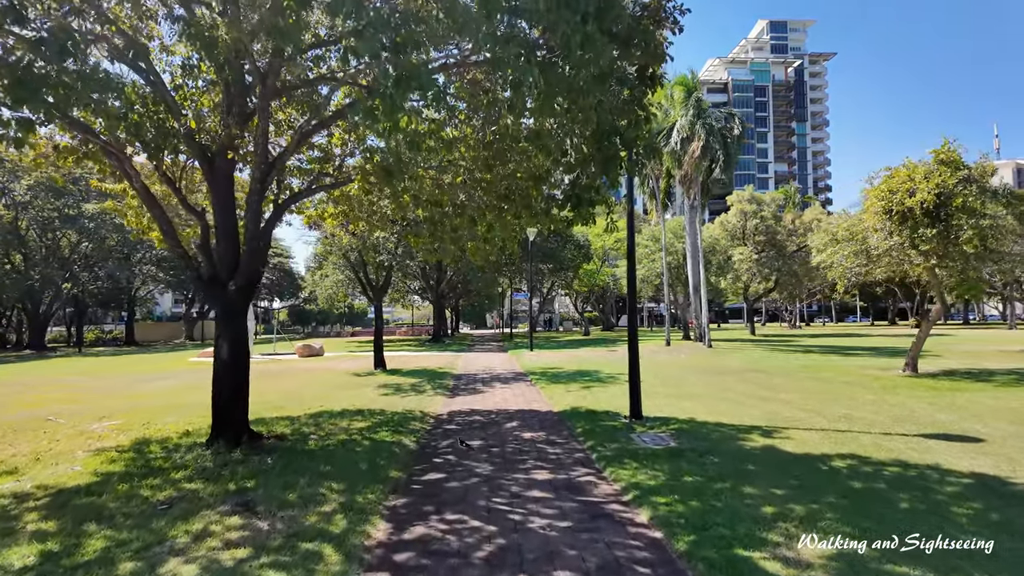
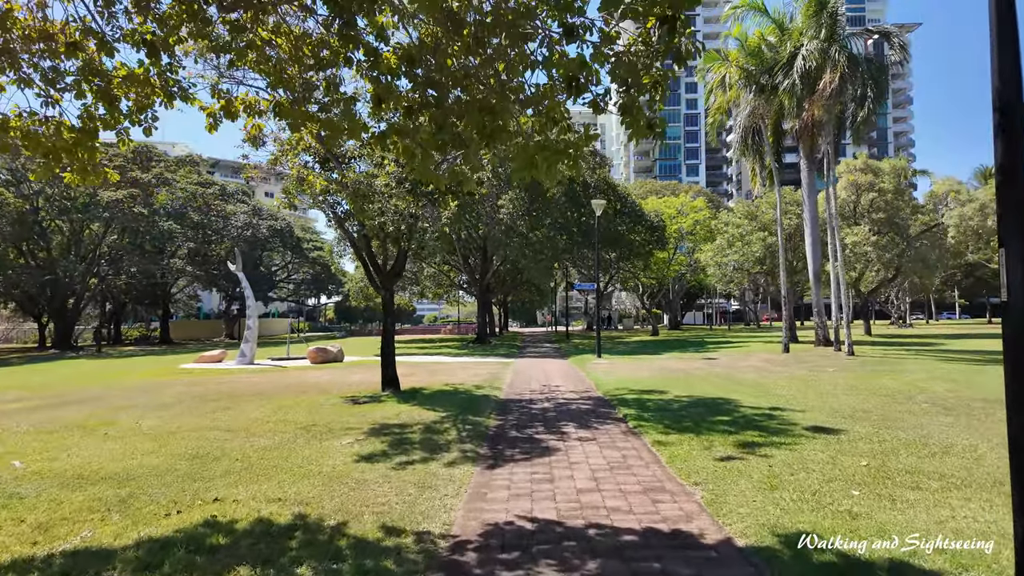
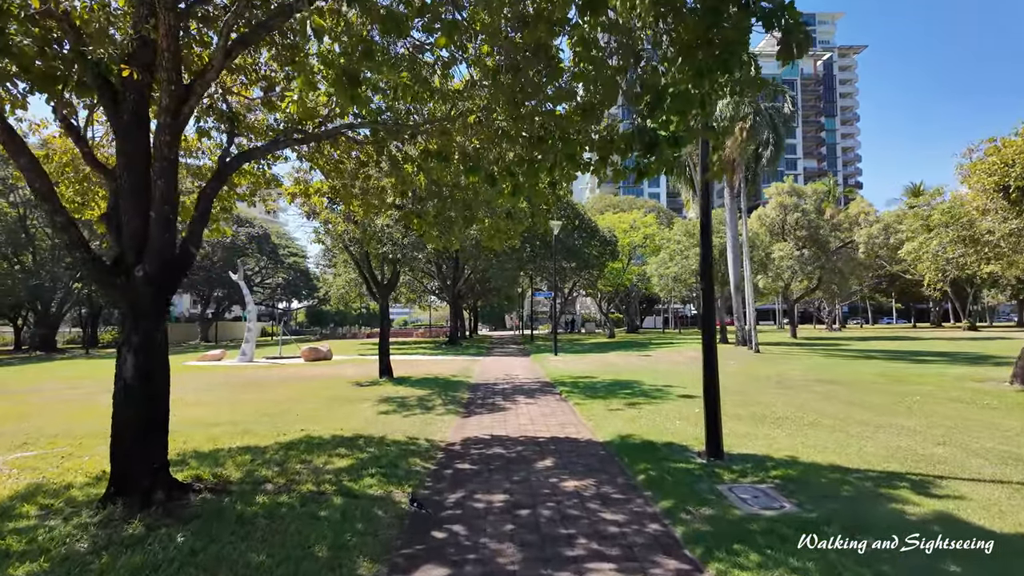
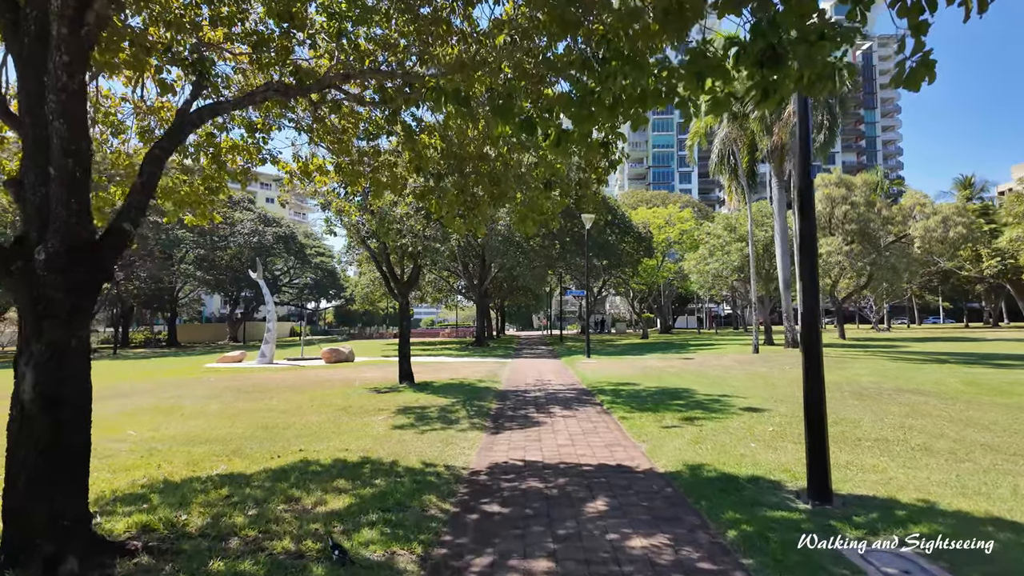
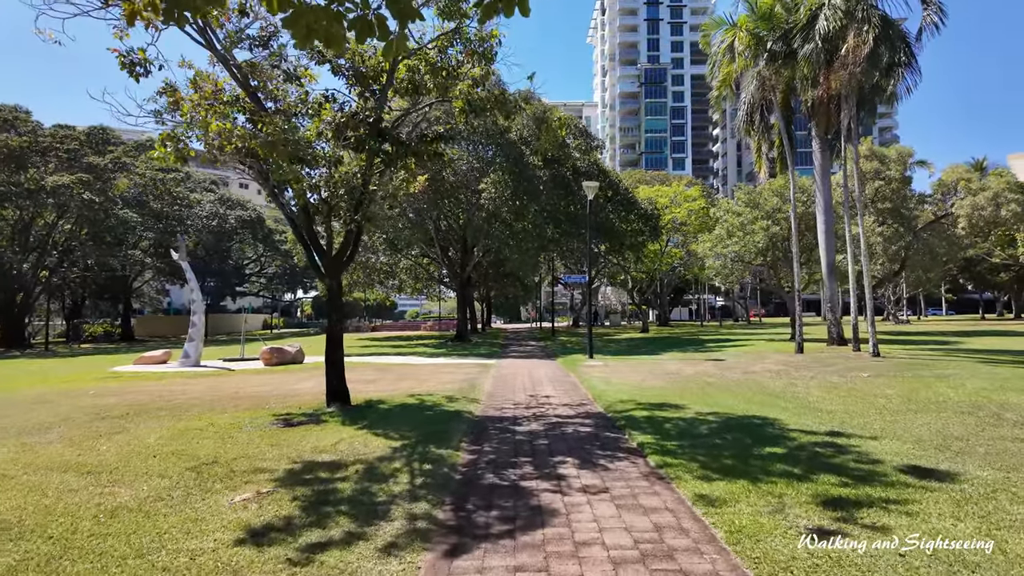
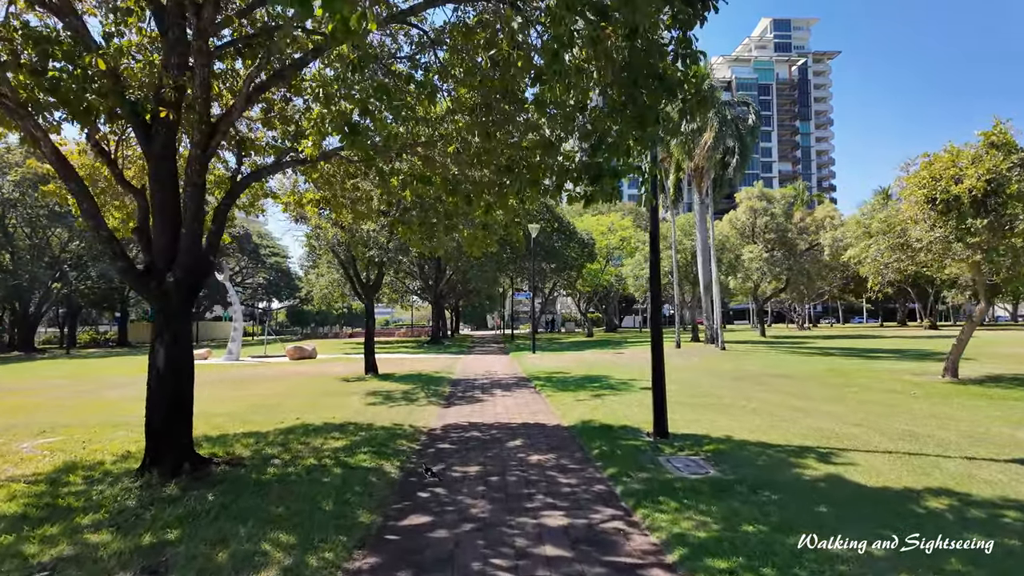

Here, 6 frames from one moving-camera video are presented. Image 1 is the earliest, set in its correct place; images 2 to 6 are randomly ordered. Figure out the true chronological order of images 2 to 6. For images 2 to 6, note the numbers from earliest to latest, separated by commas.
6, 3, 4, 2, 5
